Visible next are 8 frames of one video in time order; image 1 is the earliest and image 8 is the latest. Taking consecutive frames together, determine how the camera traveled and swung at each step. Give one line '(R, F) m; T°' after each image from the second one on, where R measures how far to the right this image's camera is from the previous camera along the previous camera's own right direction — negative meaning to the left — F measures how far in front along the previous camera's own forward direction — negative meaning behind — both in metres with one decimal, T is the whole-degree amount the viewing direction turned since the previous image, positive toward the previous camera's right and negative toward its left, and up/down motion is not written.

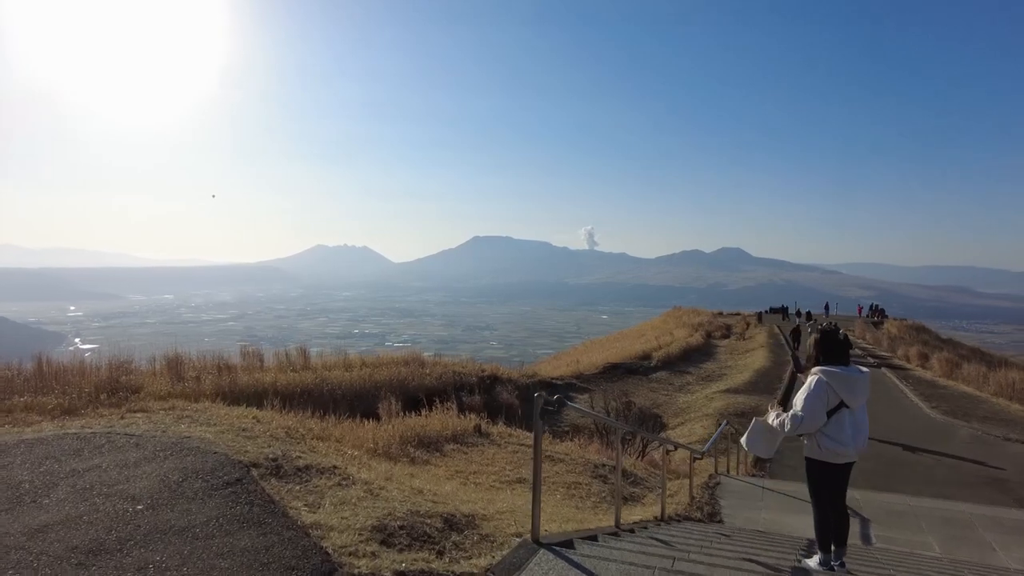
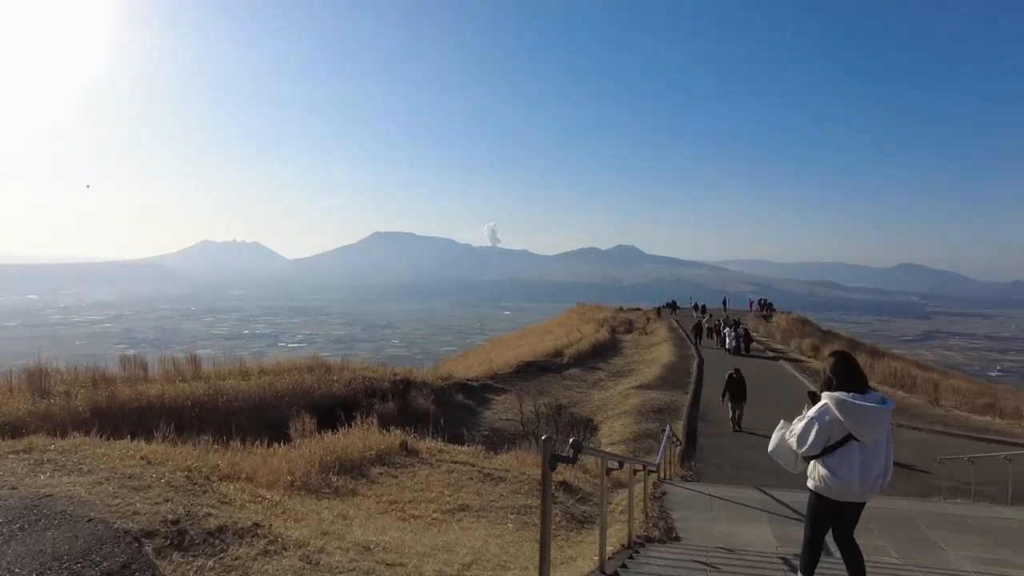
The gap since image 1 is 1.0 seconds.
(-0.3, +0.7) m; +9°
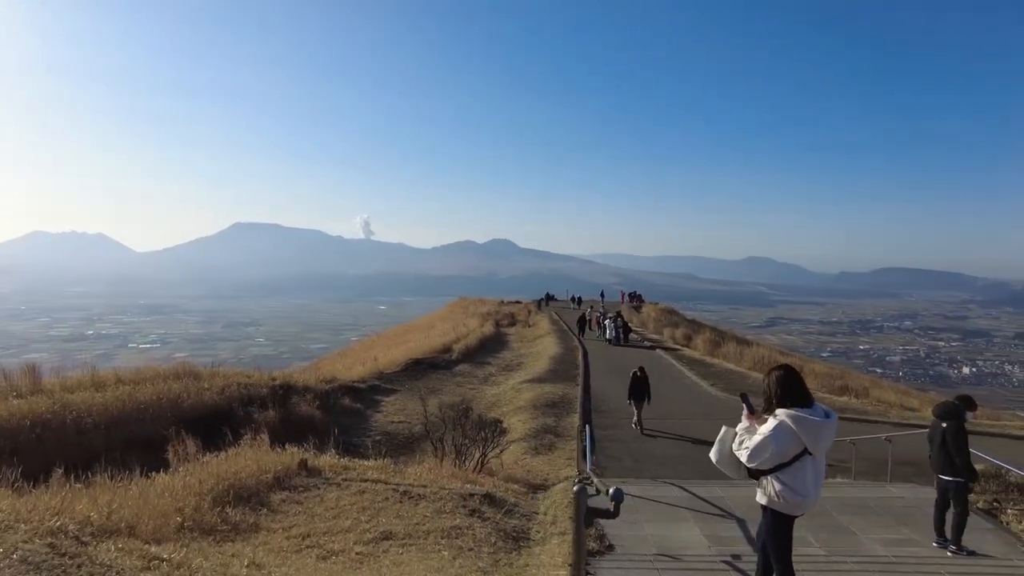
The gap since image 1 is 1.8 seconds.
(-0.4, +0.5) m; +11°
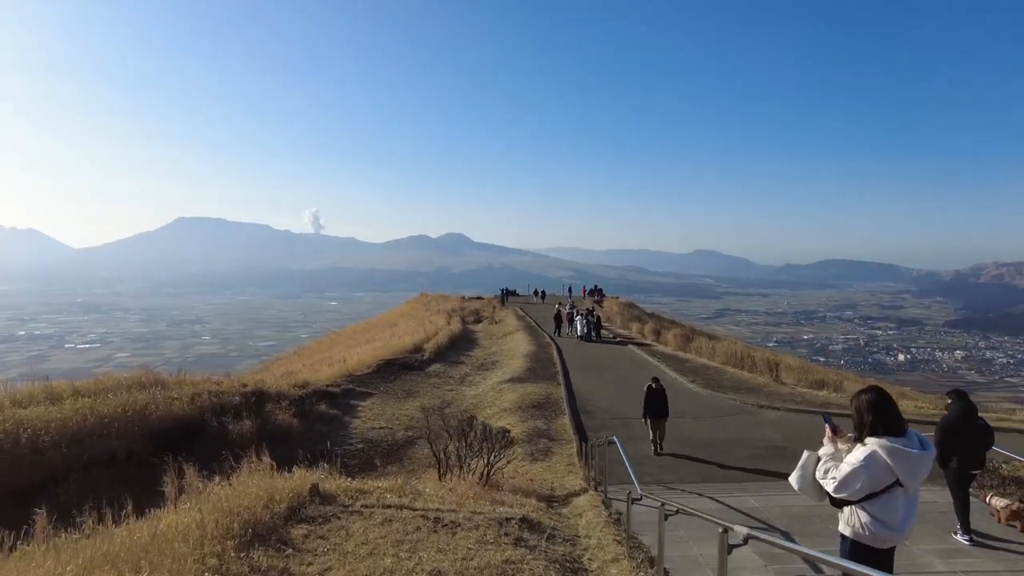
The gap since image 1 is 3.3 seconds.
(-0.8, +0.5) m; +4°
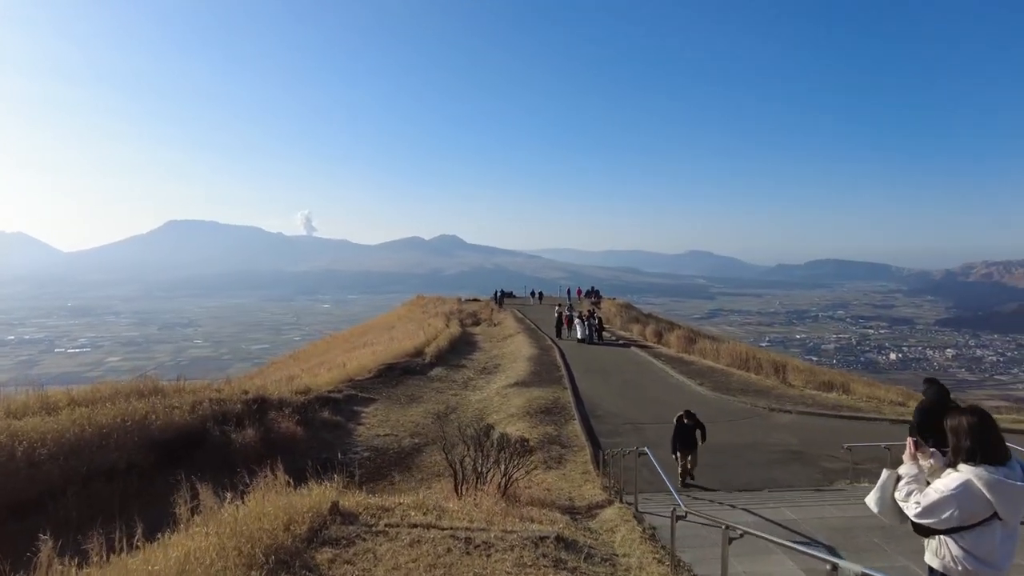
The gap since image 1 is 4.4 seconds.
(-0.3, +0.3) m; +1°
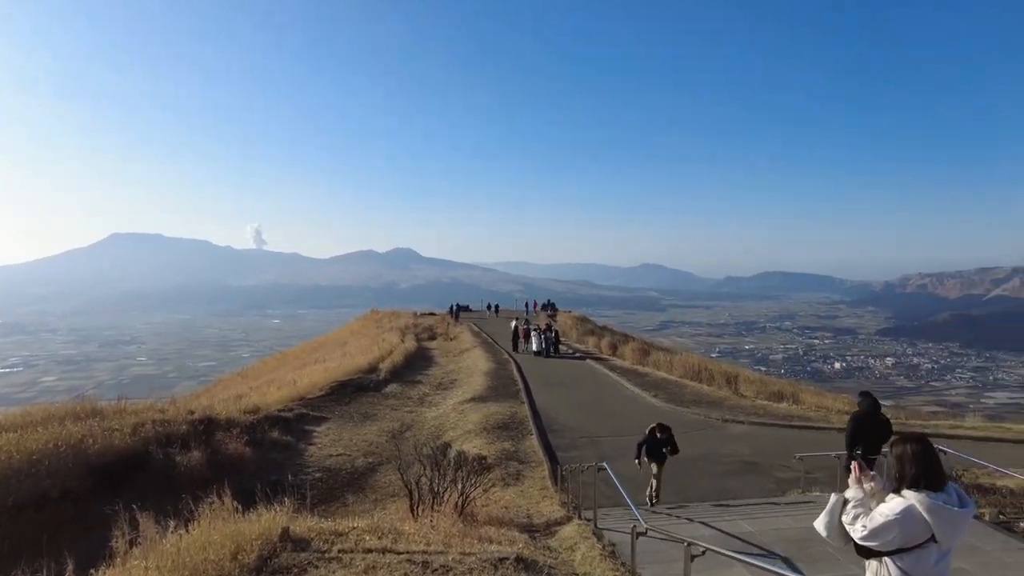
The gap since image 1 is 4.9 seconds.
(0.0, +0.1) m; +4°
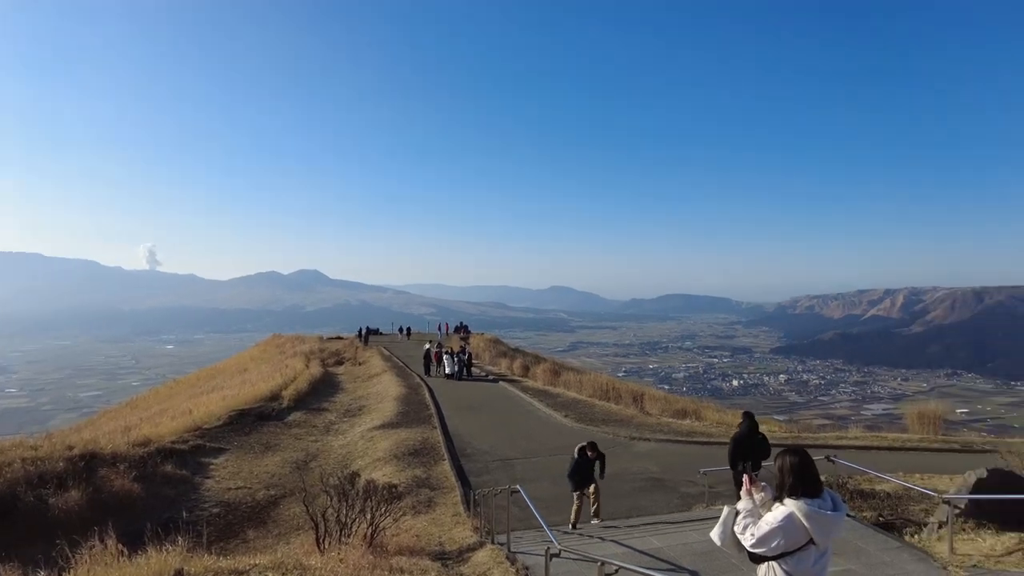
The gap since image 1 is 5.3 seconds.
(0.0, 0.0) m; +8°
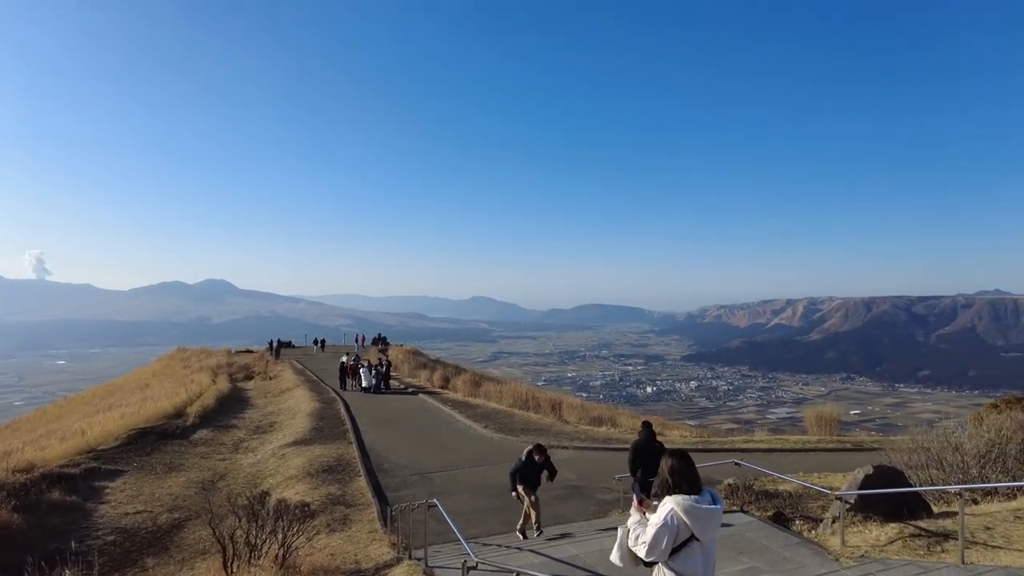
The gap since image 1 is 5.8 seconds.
(0.0, -0.1) m; +7°
